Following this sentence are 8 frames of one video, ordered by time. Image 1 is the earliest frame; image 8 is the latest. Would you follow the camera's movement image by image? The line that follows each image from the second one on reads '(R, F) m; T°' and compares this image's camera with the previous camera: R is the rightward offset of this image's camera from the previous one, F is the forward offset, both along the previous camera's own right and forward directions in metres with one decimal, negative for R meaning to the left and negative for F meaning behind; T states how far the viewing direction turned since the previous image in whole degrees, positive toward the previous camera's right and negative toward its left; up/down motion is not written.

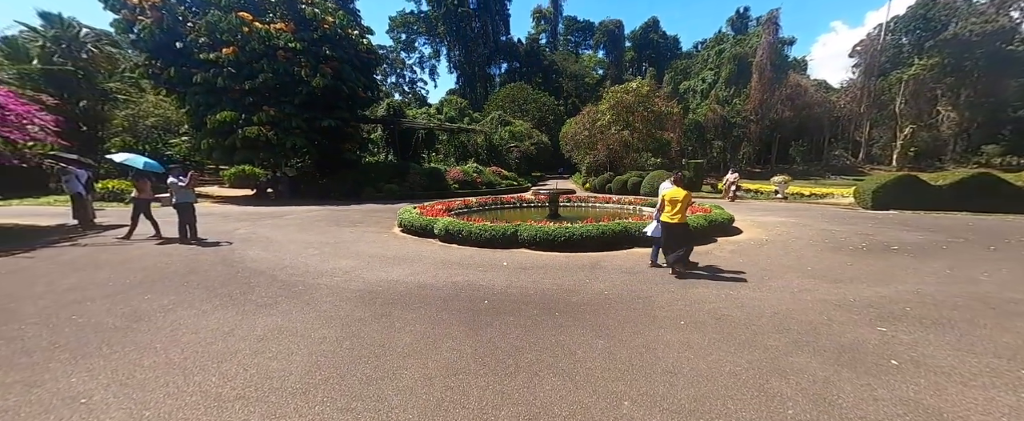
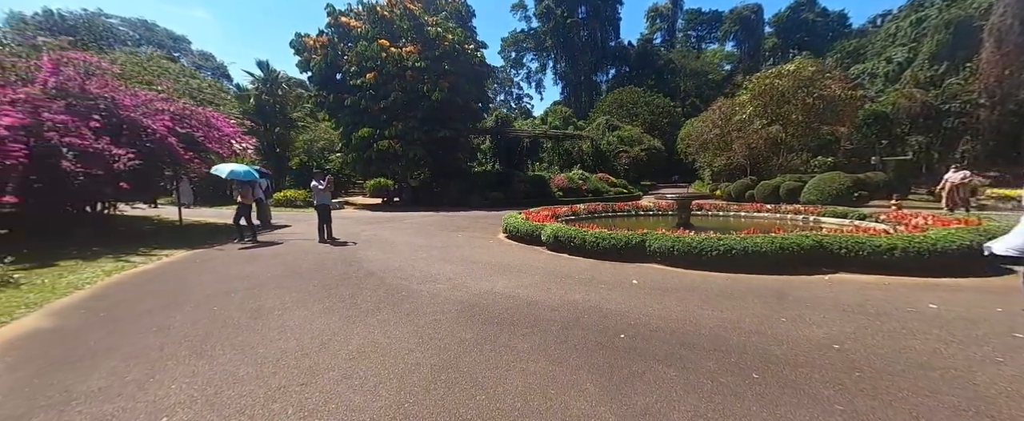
(-0.4, +0.9) m; -17°
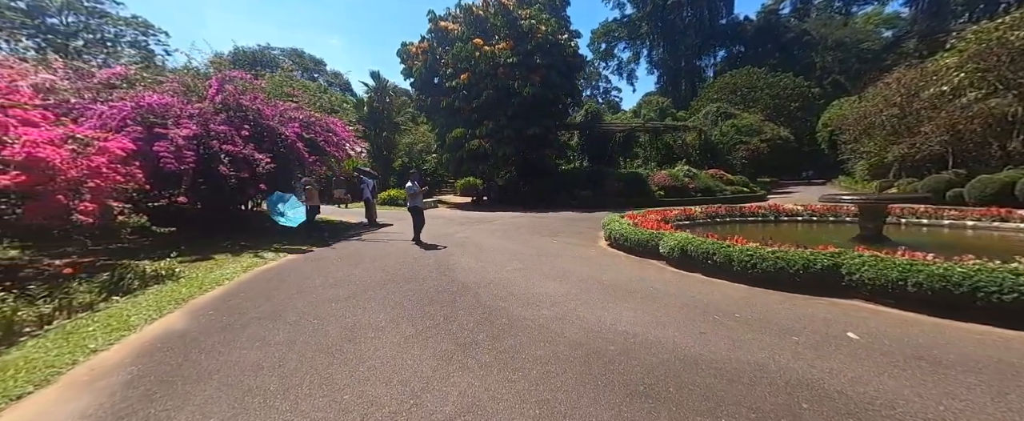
(-0.5, +0.8) m; -14°
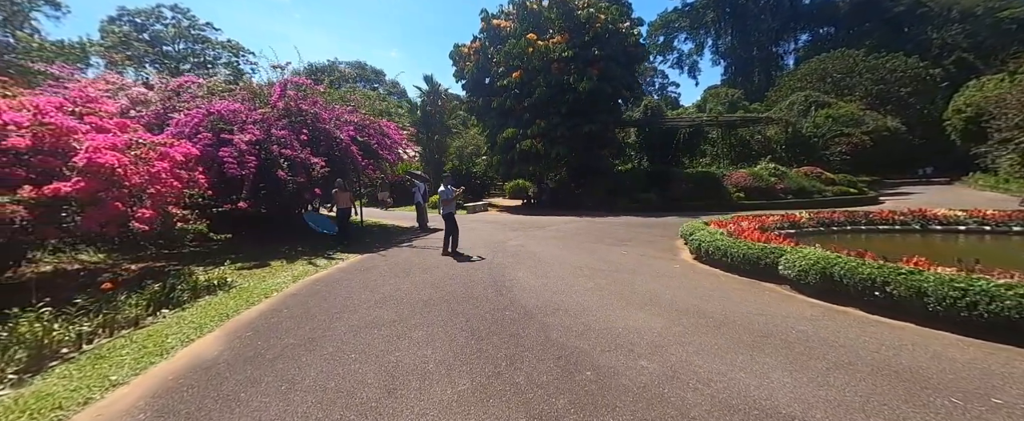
(-0.3, +0.9) m; -8°
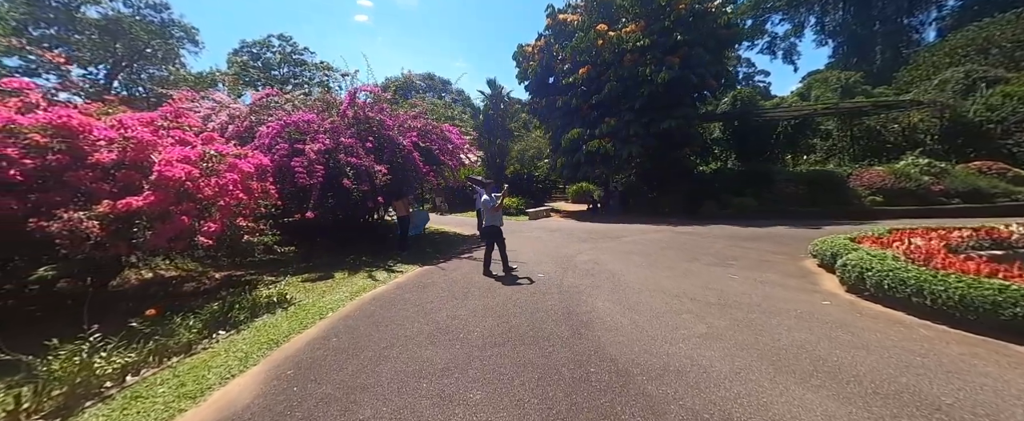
(-0.2, +0.9) m; -10°
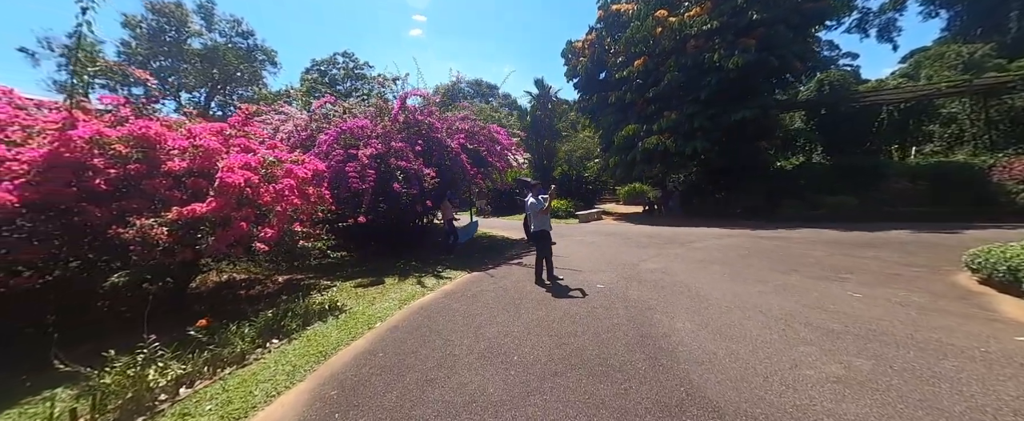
(-0.2, +0.5) m; -8°
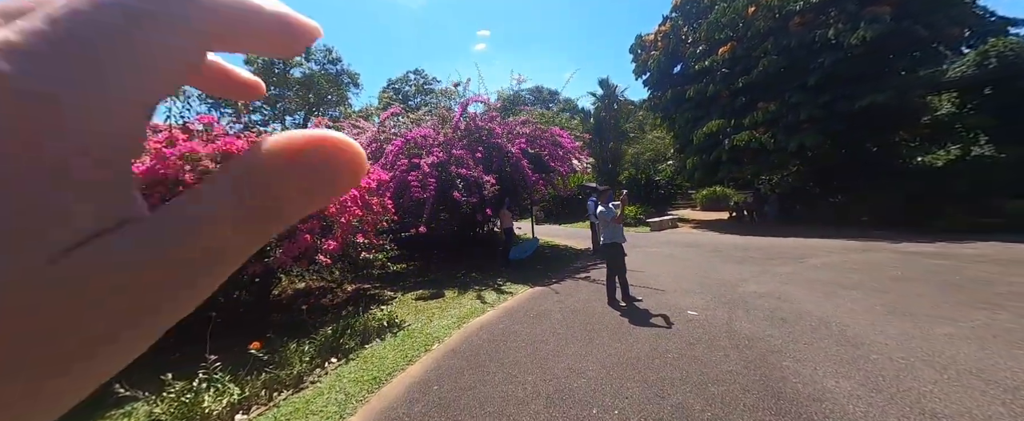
(-0.1, +0.6) m; -11°
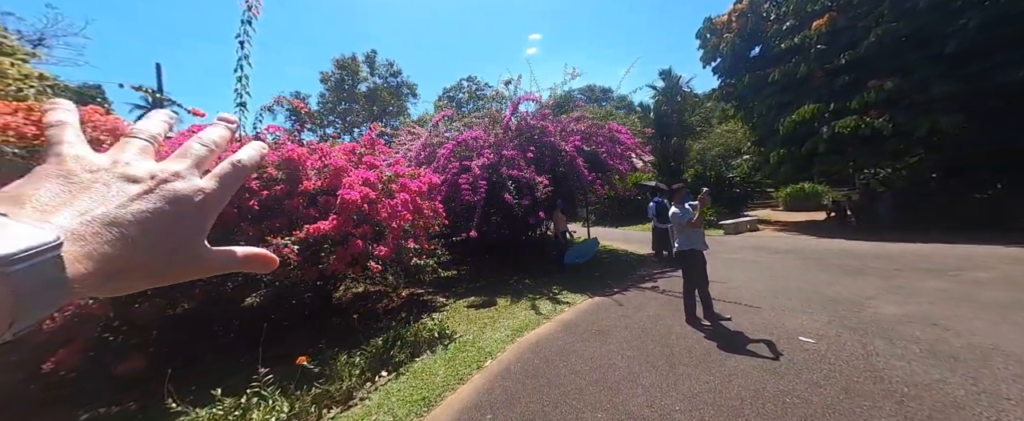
(-0.1, +0.5) m; -9°
